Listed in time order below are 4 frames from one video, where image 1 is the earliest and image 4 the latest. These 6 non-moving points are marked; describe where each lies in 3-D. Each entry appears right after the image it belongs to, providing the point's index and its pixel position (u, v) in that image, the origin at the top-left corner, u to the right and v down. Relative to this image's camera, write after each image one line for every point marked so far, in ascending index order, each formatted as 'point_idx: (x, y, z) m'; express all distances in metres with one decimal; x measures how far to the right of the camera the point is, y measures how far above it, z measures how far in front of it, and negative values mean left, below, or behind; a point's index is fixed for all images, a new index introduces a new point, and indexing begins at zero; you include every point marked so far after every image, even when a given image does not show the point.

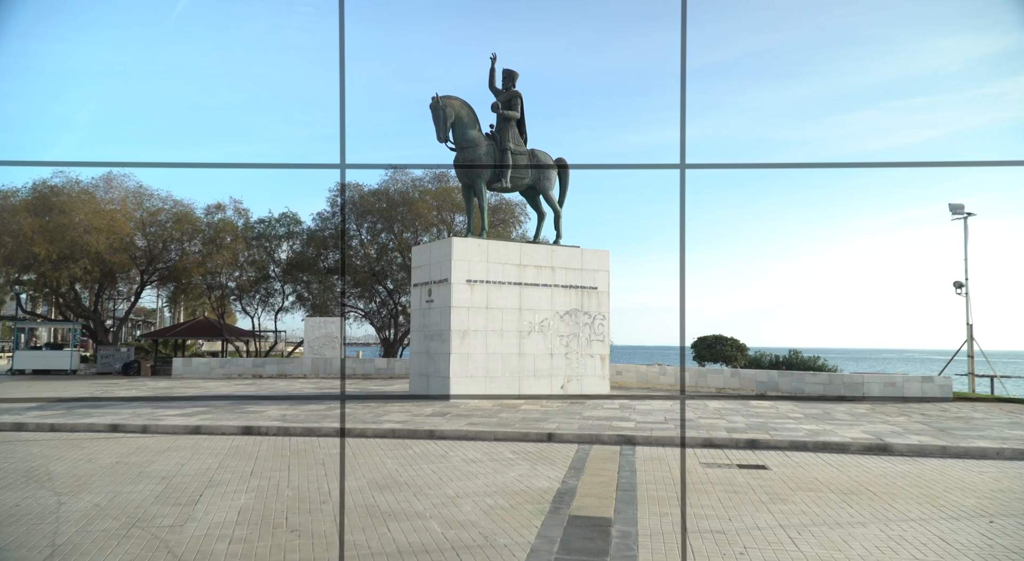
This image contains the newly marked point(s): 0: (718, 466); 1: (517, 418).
0: (+2.6, -2.3, +9.6) m
1: (+0.1, -2.5, +13.8) m
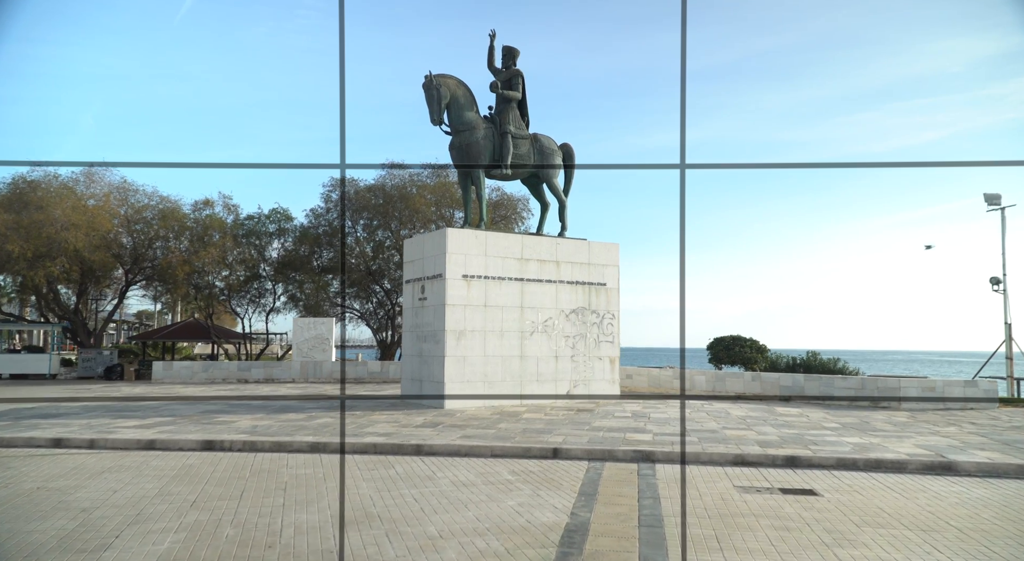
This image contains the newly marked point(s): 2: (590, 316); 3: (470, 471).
0: (+2.6, -2.2, +8.0) m
1: (+0.1, -2.4, +12.2) m
2: (+1.7, -0.8, +17.2) m
3: (-0.5, -2.2, +9.0) m
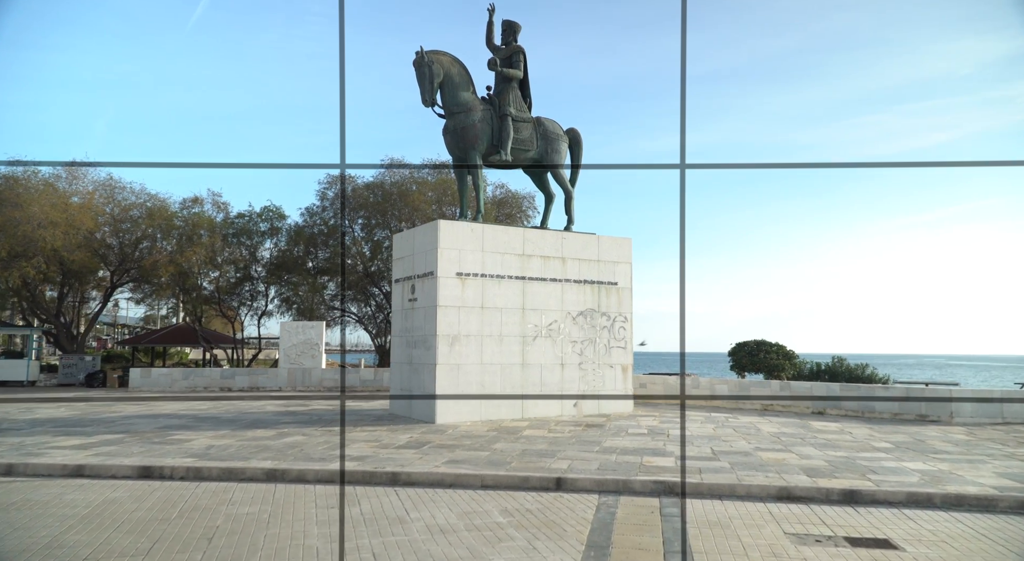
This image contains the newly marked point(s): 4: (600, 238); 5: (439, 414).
0: (+2.5, -2.1, +6.2) m
1: (+0.1, -2.3, +10.5) m
2: (+1.8, -0.8, +15.5) m
3: (-0.6, -2.2, +7.3) m
4: (+1.8, +0.9, +15.8) m
5: (-1.3, -2.3, +13.5) m
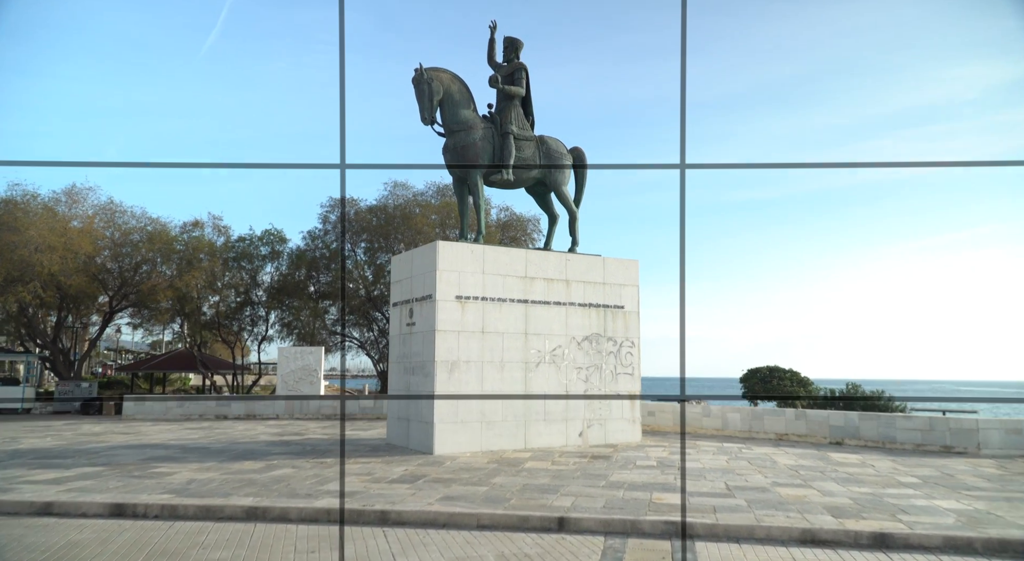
0: (+2.4, -2.3, +5.6) m
1: (+0.1, -2.6, +9.8) m
2: (+1.8, -1.2, +14.8) m
3: (-0.6, -2.4, +6.6) m
4: (+1.9, +0.4, +15.2) m
5: (-1.3, -2.7, +12.9) m
